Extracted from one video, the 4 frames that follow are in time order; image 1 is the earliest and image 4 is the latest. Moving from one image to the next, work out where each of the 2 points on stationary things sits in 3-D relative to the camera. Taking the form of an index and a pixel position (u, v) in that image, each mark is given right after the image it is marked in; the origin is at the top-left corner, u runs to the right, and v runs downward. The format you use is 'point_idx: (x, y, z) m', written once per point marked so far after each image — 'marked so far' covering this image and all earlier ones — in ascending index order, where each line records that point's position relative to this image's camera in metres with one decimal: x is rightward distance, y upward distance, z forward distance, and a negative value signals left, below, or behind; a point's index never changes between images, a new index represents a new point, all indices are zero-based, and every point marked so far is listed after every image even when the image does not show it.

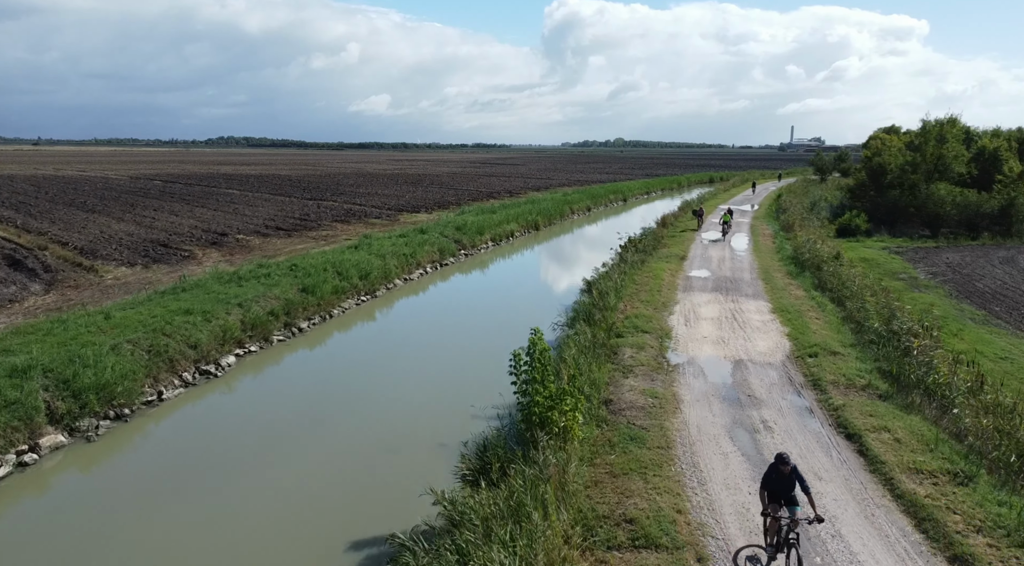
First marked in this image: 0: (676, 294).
0: (+4.4, -0.3, +19.3) m
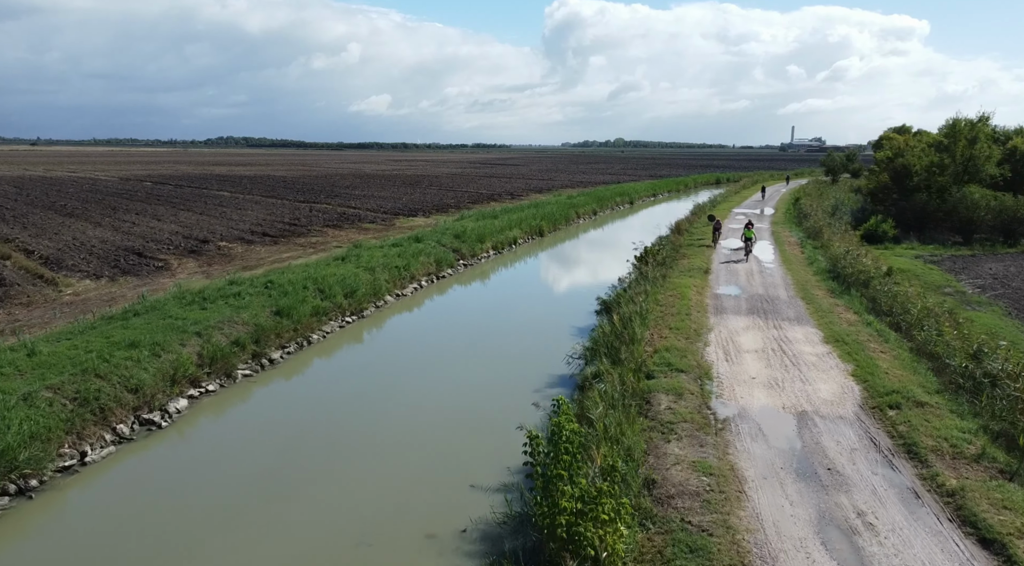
0: (+4.6, -0.9, +16.7) m
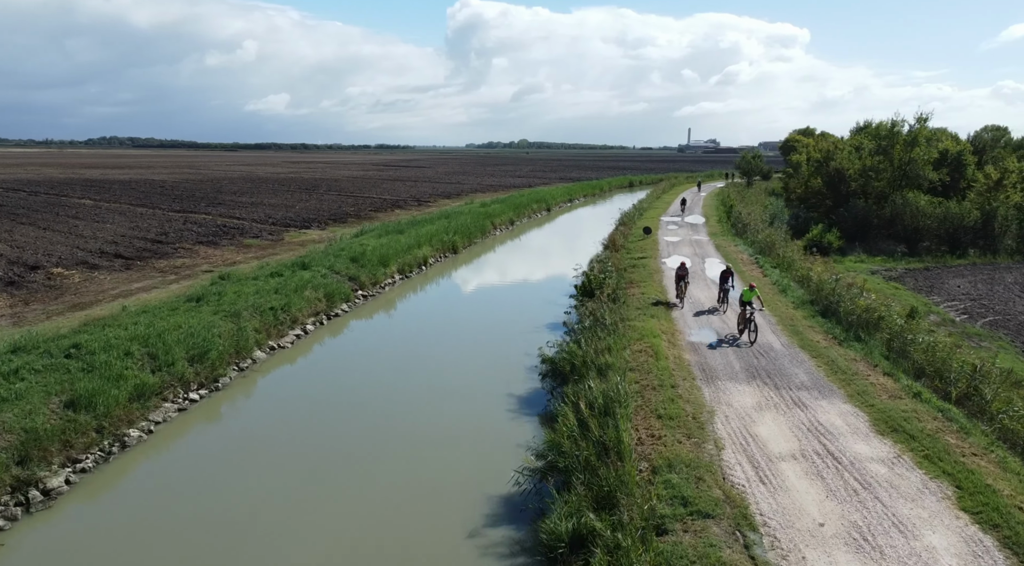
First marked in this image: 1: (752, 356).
0: (+3.2, -1.8, +12.0) m
1: (+4.8, -1.4, +14.4) m
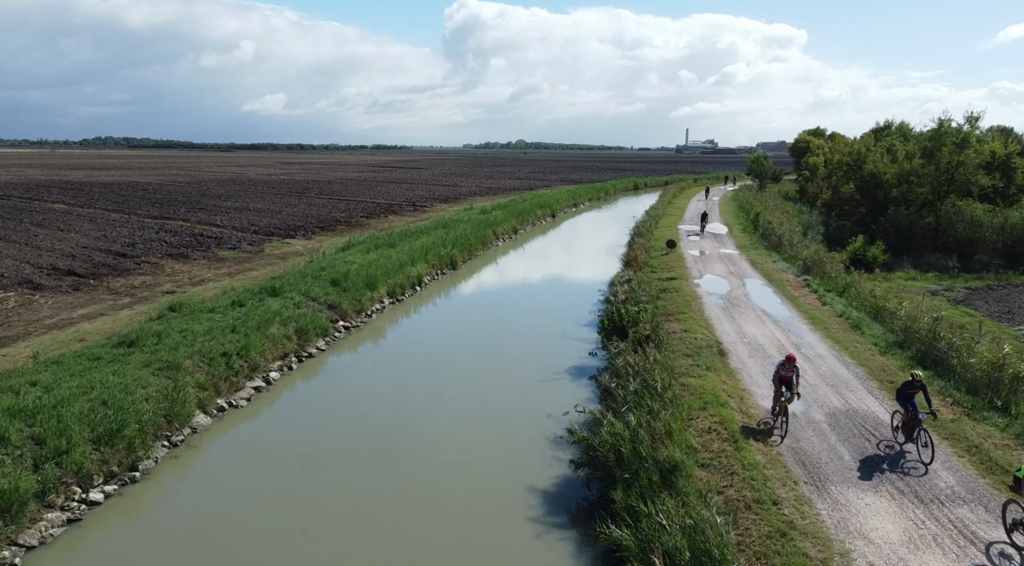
0: (+3.5, -2.6, +8.2) m
1: (+5.1, -2.2, +10.6) m
